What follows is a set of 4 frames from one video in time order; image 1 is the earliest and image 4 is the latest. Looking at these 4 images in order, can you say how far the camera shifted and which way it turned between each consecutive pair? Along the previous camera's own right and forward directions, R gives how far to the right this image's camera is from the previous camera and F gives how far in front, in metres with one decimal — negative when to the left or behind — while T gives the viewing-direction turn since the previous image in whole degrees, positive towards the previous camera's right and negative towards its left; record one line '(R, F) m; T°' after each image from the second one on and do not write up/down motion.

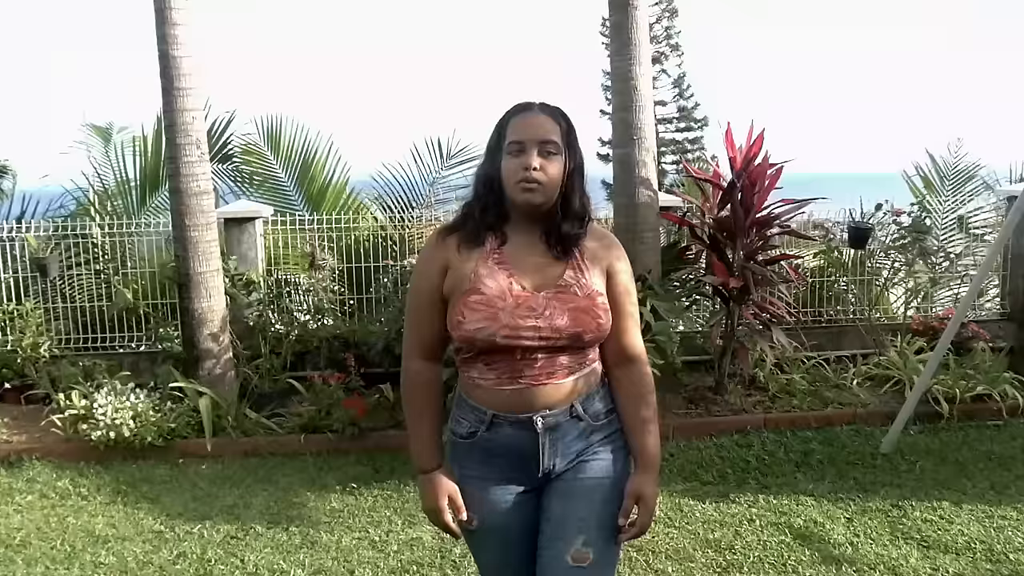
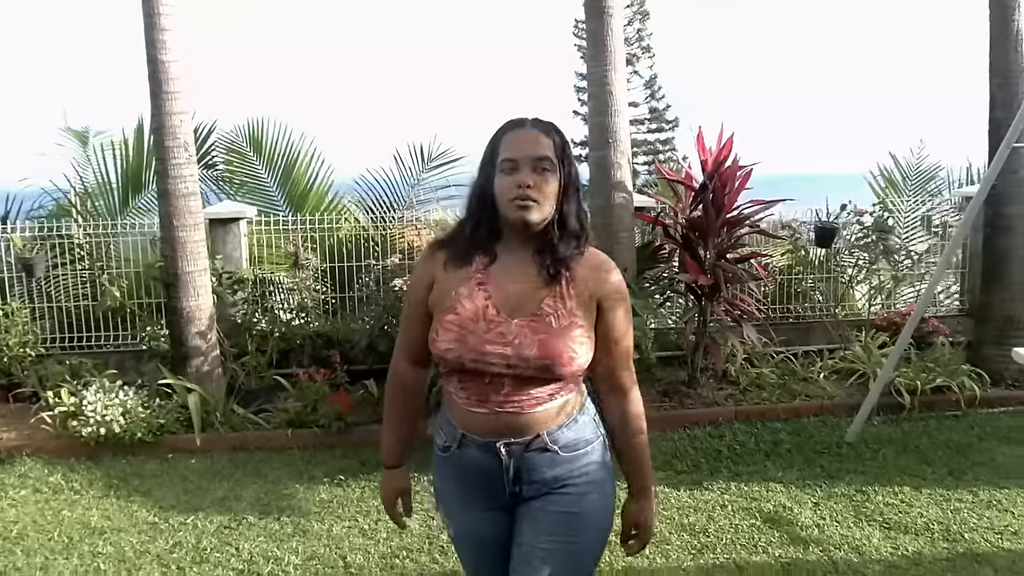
(0.0, -0.1) m; +2°
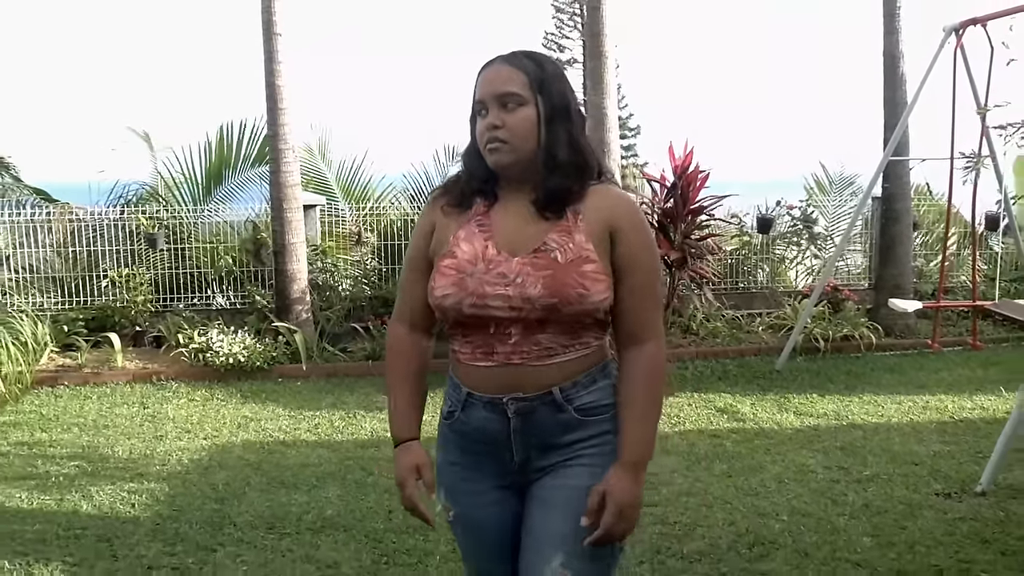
(-0.5, -1.5) m; +3°
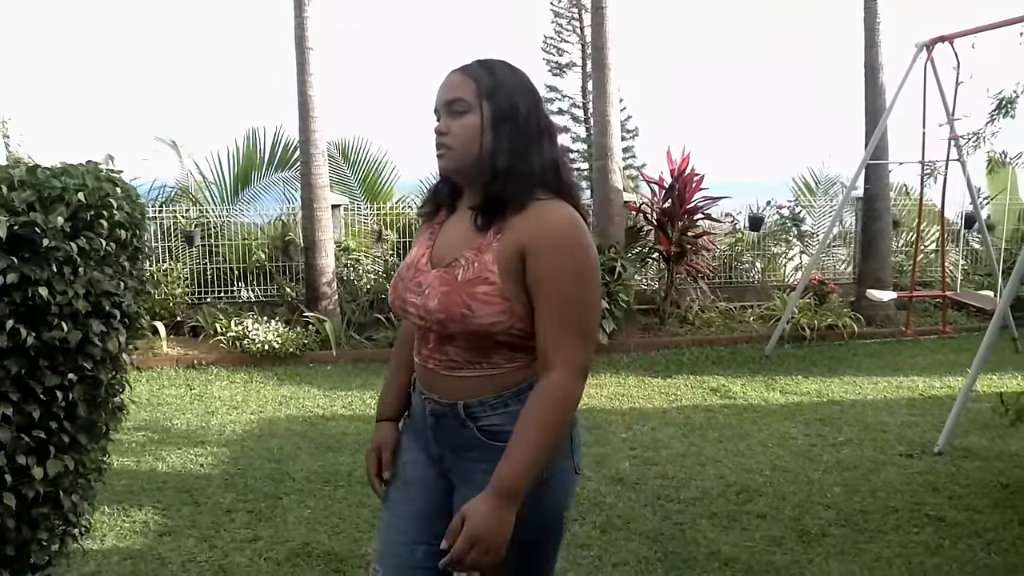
(-0.1, -0.5) m; 0°
